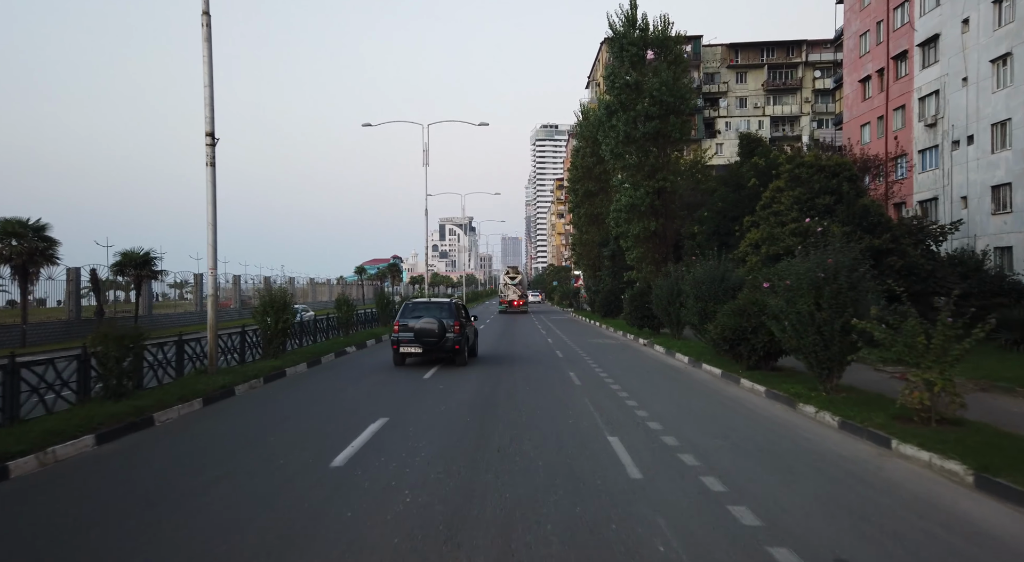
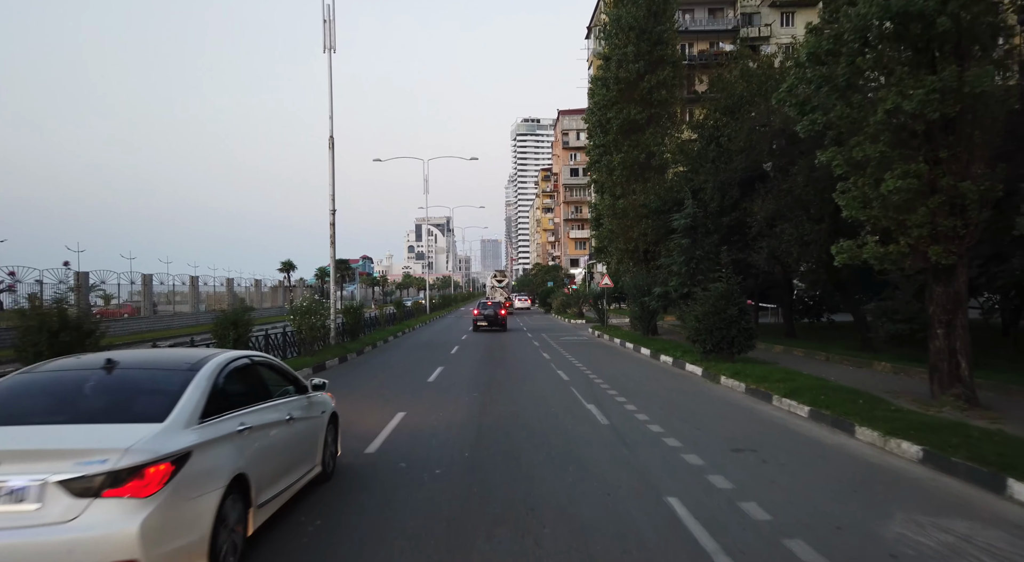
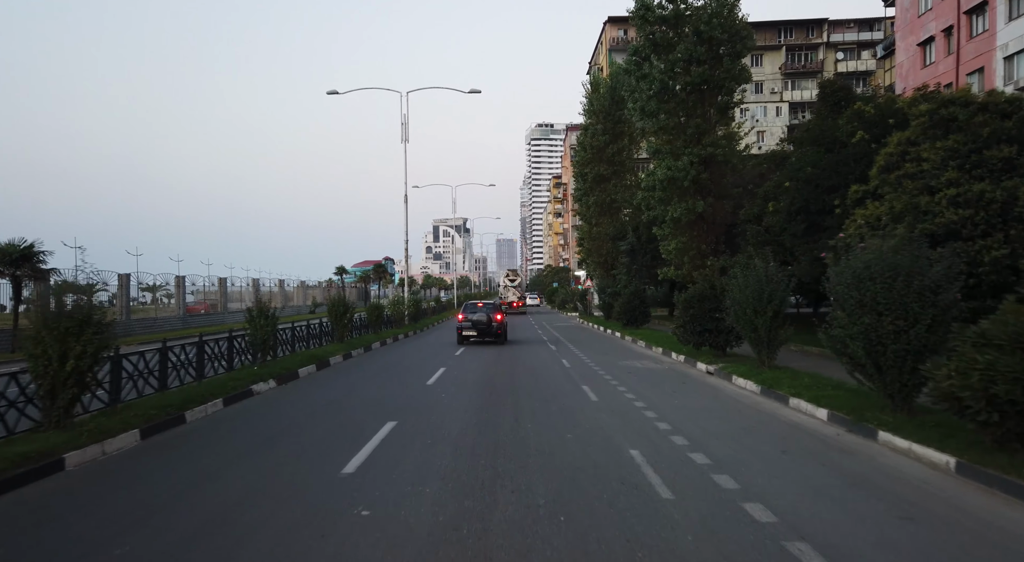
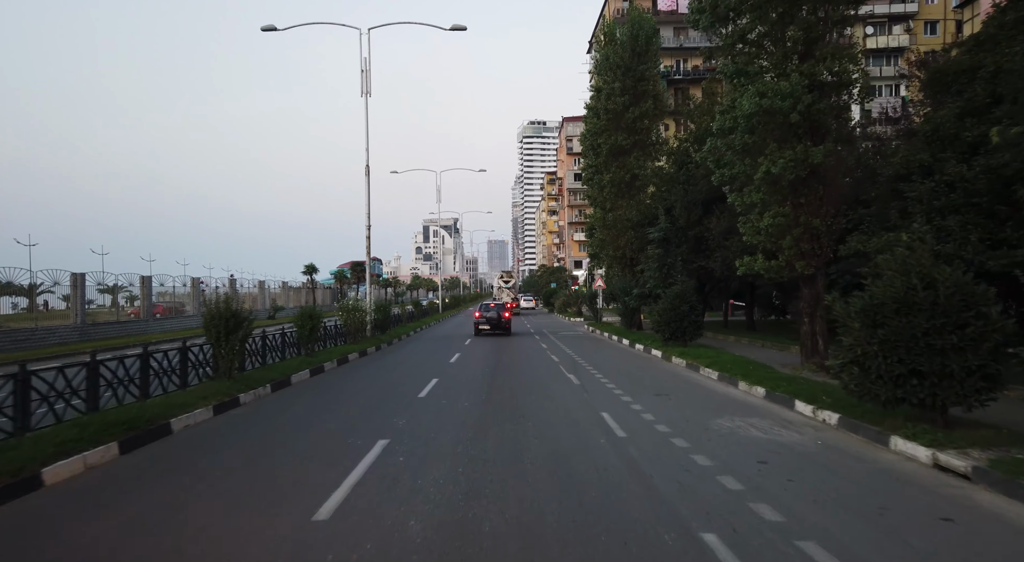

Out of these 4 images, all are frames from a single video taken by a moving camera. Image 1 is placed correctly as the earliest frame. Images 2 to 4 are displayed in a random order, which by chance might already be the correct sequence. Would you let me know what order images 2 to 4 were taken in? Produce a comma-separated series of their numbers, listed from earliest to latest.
3, 4, 2
